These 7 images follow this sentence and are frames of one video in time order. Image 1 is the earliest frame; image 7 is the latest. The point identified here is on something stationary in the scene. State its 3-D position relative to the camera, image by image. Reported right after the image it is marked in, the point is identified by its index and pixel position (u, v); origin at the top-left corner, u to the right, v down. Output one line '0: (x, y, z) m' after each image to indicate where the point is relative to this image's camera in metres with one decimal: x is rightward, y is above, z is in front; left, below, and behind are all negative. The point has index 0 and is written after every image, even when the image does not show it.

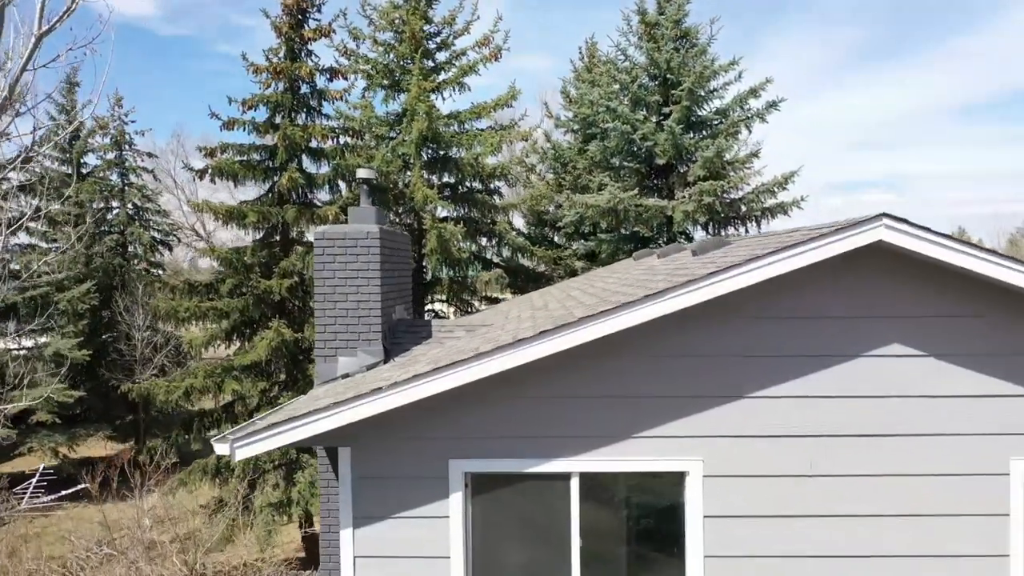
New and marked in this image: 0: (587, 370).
0: (+0.4, -0.5, +4.8) m
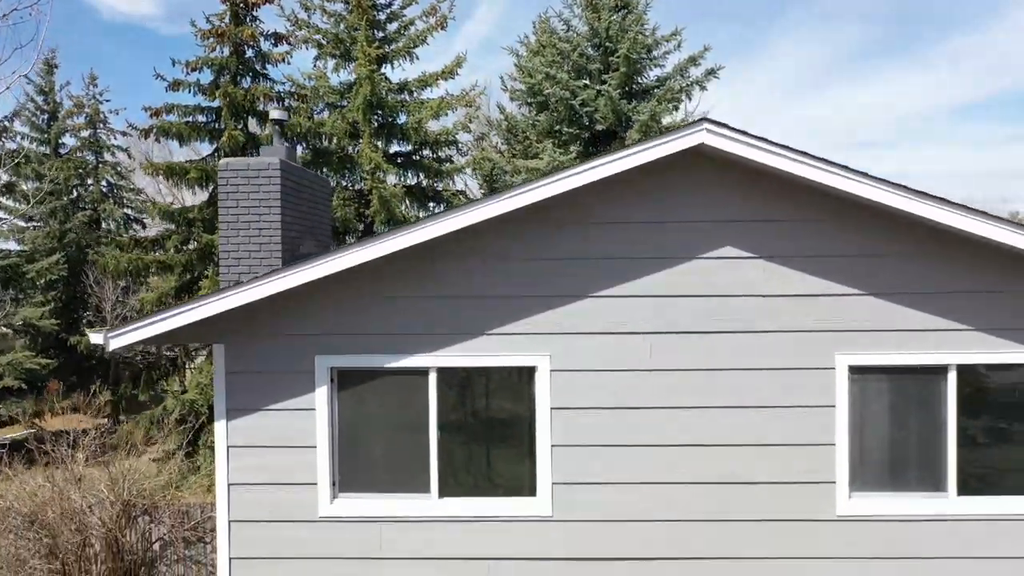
0: (-0.4, +0.1, +5.2) m
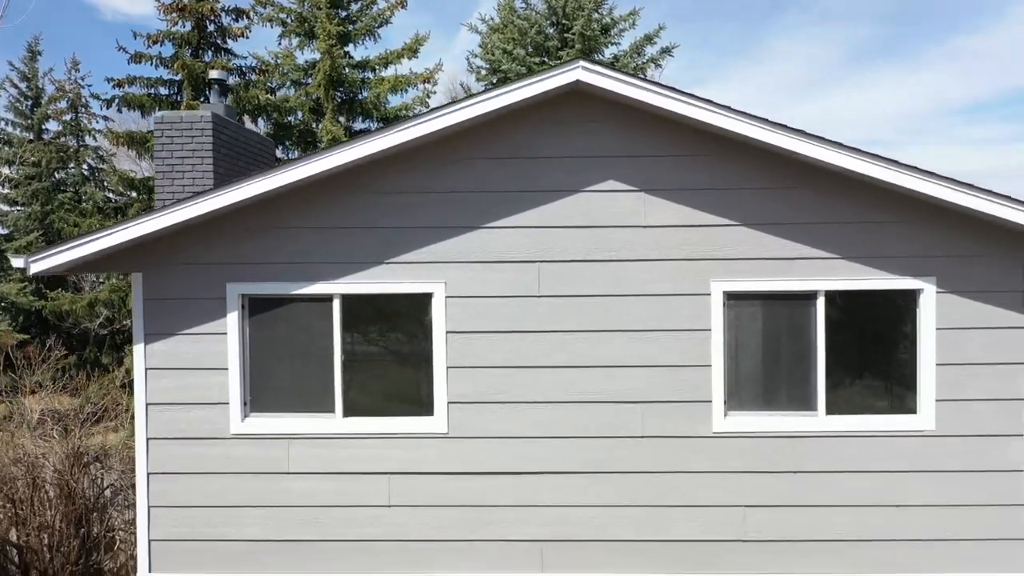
0: (-1.1, +0.5, +5.5) m
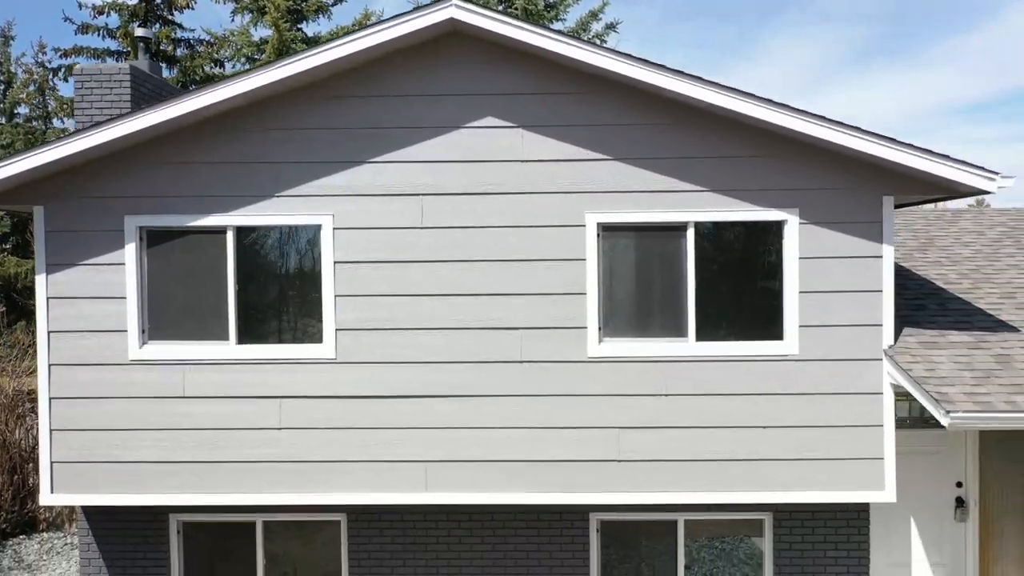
0: (-1.9, +1.0, +5.8) m
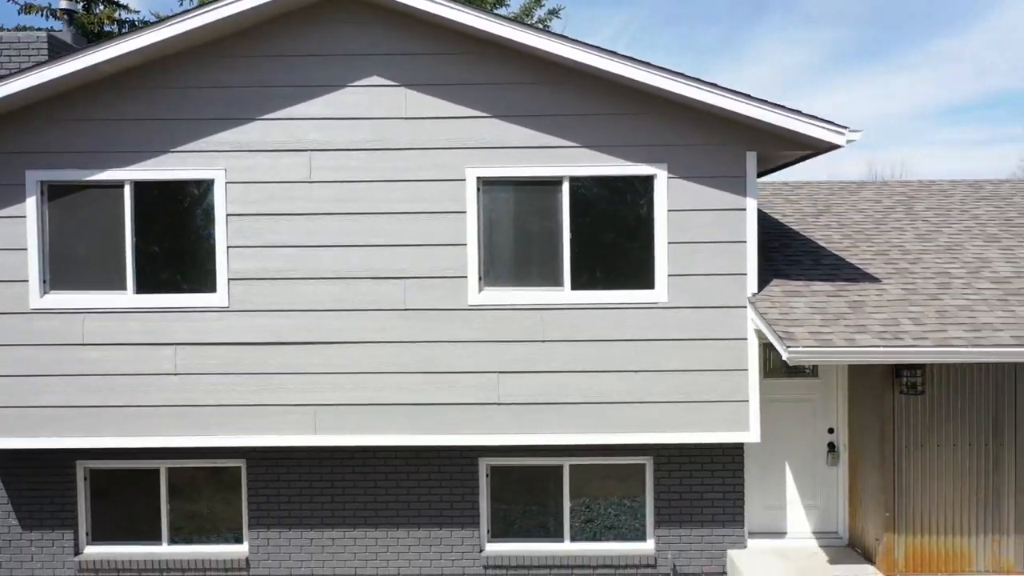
0: (-2.7, +1.4, +6.1) m
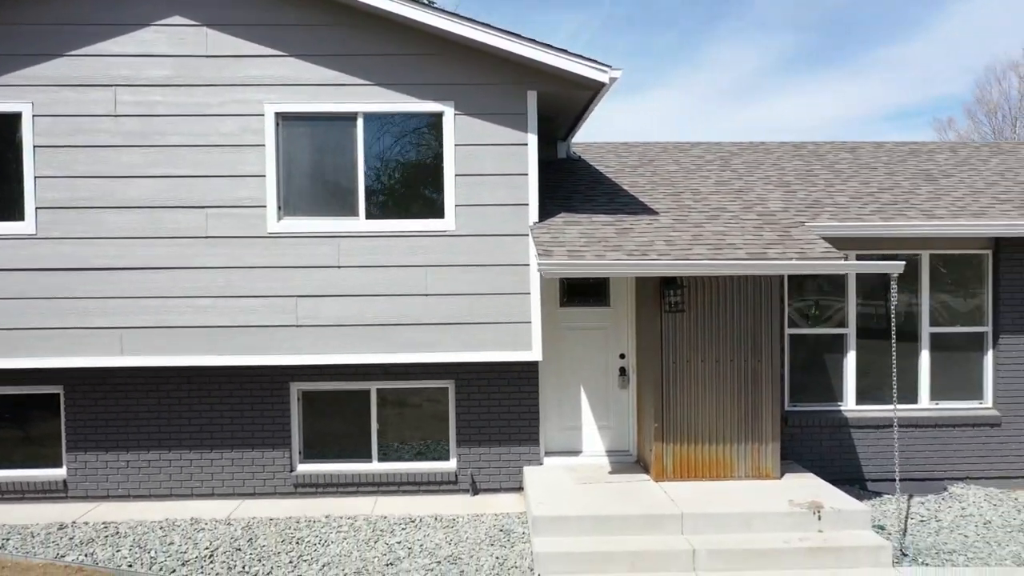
0: (-4.3, +1.9, +6.3) m
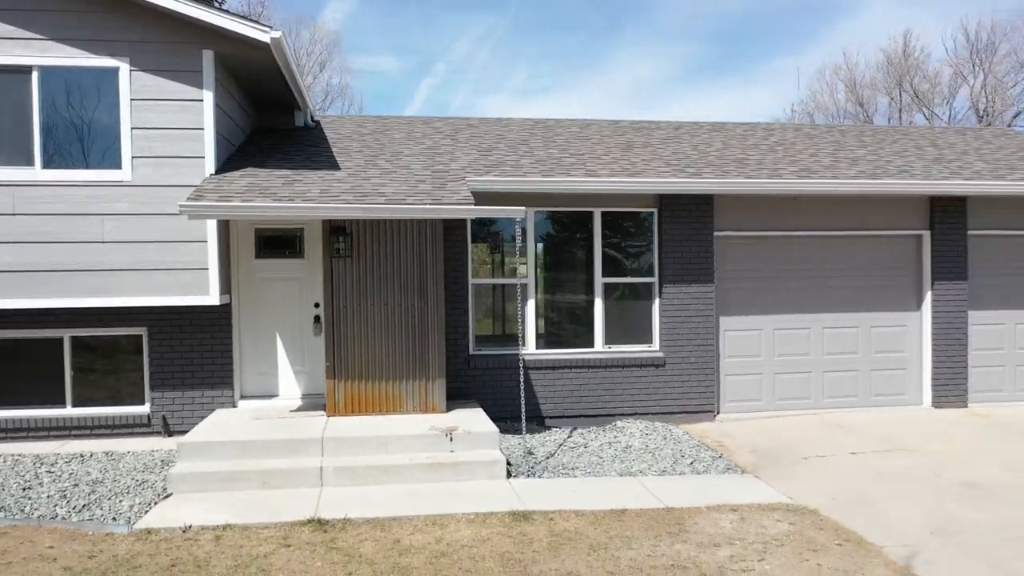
0: (-6.8, +2.3, +6.2) m
